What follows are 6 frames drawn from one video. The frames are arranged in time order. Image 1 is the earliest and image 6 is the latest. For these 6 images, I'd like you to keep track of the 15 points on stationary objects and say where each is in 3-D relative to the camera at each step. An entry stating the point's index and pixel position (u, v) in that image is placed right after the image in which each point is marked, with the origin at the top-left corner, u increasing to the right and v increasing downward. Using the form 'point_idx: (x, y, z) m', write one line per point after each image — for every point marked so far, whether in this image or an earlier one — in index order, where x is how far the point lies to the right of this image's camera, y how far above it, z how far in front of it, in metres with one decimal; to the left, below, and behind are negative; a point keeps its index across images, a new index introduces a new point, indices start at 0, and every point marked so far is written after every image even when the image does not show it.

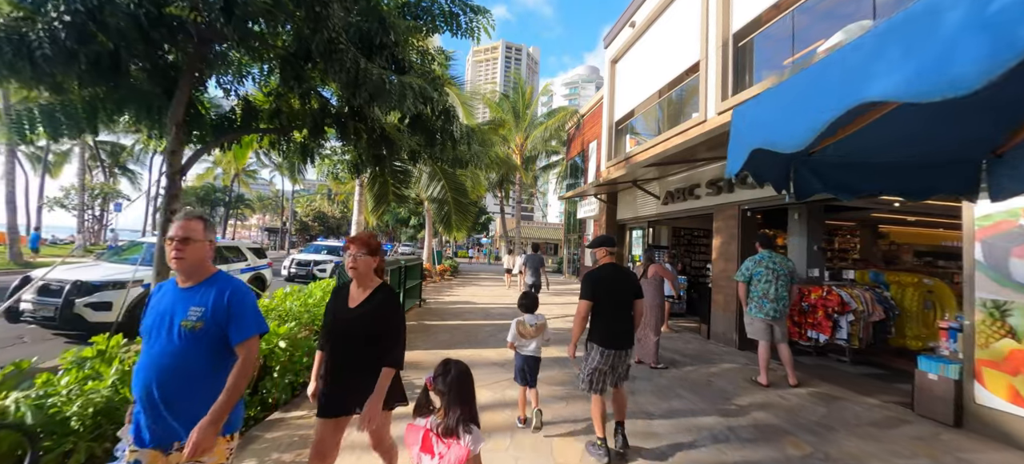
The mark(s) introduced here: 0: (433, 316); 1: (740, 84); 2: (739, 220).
0: (-1.7, -1.9, +9.2) m
1: (+4.0, +2.6, +7.3) m
2: (+3.8, +0.2, +6.9) m
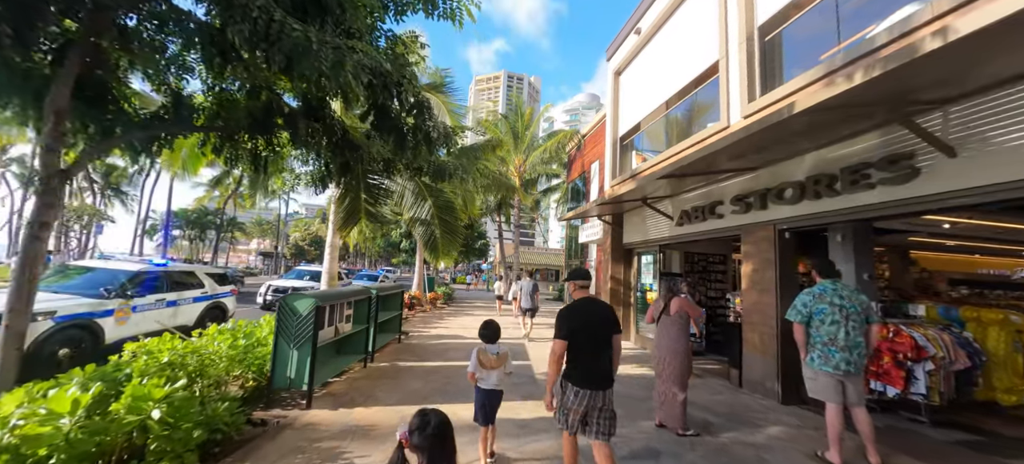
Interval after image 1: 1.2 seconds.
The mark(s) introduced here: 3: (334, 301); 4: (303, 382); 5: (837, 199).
0: (-1.9, -2.3, +7.8) m
1: (+3.8, +2.2, +6.2) m
2: (+3.6, -0.2, +5.7) m
3: (-2.3, -0.9, +5.4) m
4: (-2.4, -1.7, +4.8) m
5: (+3.8, +0.4, +4.9) m
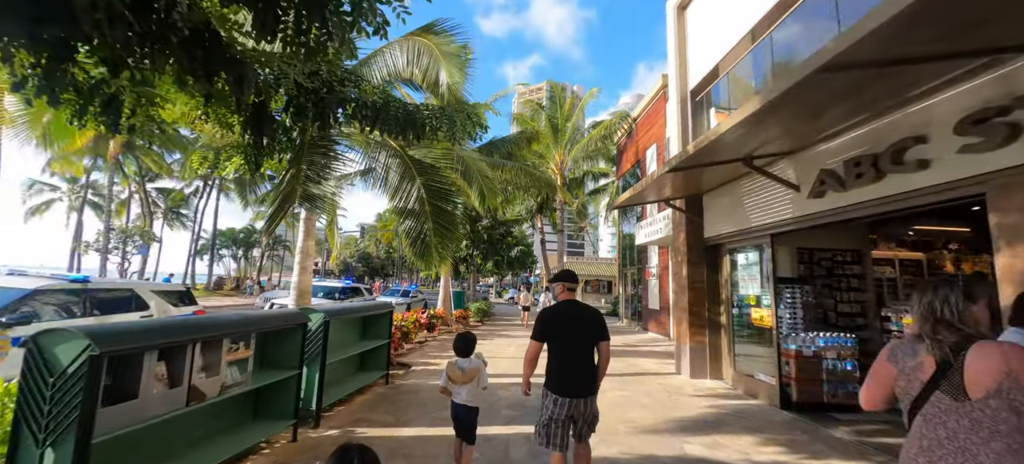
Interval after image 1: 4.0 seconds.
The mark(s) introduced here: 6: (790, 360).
0: (-1.5, -2.2, +5.2) m
1: (+3.8, +2.6, +3.0) m
2: (+3.6, +0.2, +2.5) m
3: (-2.3, -0.7, +2.8) m
4: (-2.4, -1.5, +2.2) m
5: (+3.7, +0.8, +1.7) m
6: (+3.9, -1.8, +5.7) m
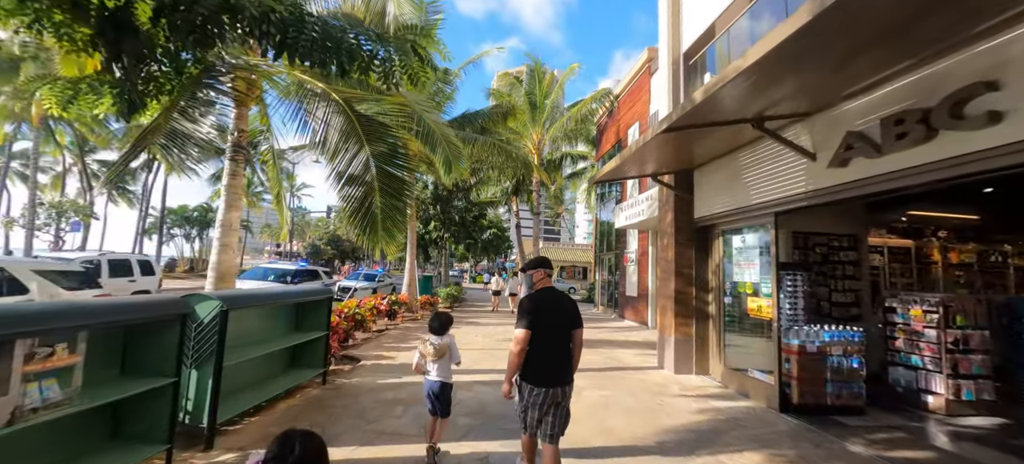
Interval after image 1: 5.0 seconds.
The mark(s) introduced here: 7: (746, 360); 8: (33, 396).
0: (-2.0, -1.9, +4.2) m
1: (+3.6, +2.8, +2.2) m
2: (+3.4, +0.4, +1.7) m
3: (-2.5, -0.5, +1.7) m
4: (-2.7, -1.3, +1.1) m
5: (+3.5, +0.9, +0.9) m
6: (+3.4, -1.5, +5.0) m
7: (+3.3, -1.8, +5.8) m
8: (-2.6, -0.9, +2.3) m
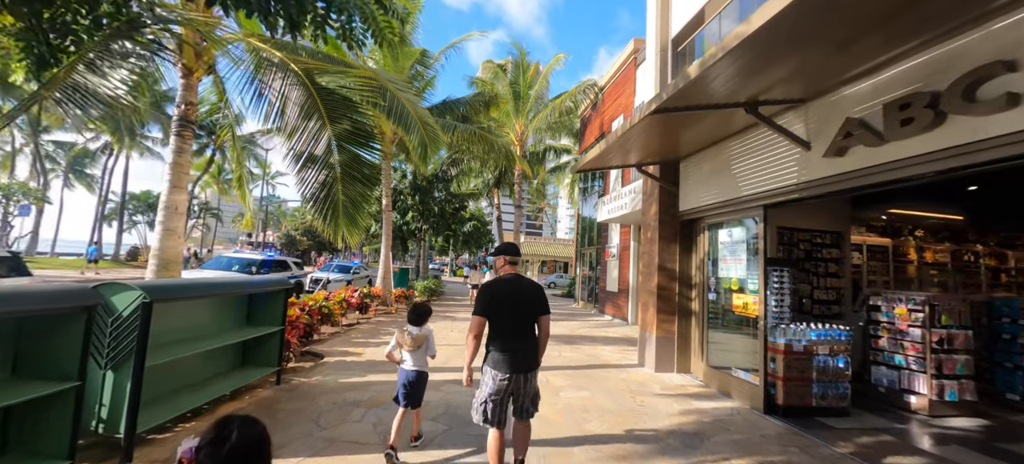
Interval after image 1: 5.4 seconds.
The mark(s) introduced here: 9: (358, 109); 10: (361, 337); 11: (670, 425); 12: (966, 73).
0: (-2.2, -1.7, +3.8) m
1: (+3.5, +2.8, +1.9) m
2: (+3.3, +0.4, +1.4) m
3: (-2.7, -0.3, +1.2) m
4: (-2.8, -1.2, +0.7) m
5: (+3.4, +0.9, +0.6) m
6: (+3.1, -1.4, +4.8) m
7: (+3.0, -1.7, +5.6) m
8: (-2.8, -0.7, +1.8) m
9: (-1.9, +1.5, +5.0) m
10: (-3.0, -2.1, +8.3) m
11: (+1.6, -2.0, +4.2) m
12: (+3.2, +1.1, +2.9) m
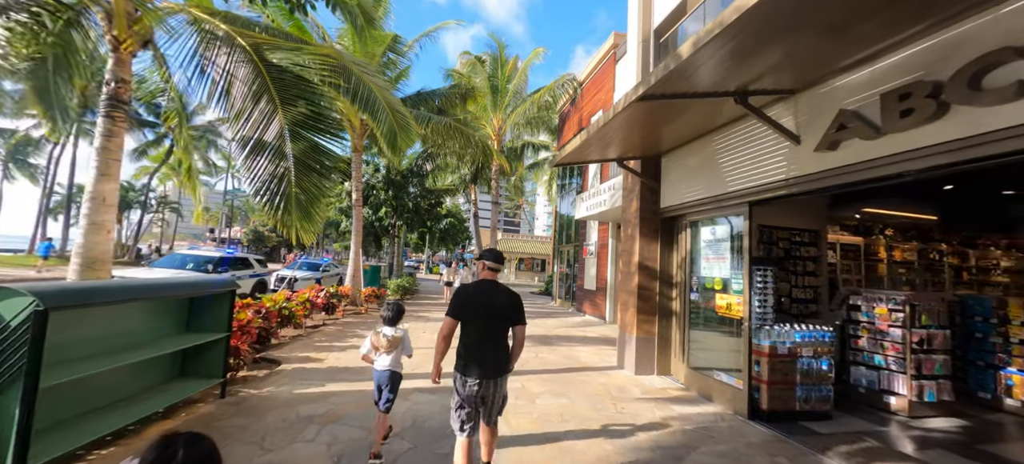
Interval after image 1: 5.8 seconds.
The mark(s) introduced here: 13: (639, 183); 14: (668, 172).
0: (-2.5, -1.7, +3.3) m
1: (+3.4, +2.8, +1.7) m
2: (+3.2, +0.4, +1.3) m
3: (-2.8, -0.3, +0.7) m
4: (-2.9, -1.2, +0.2) m
5: (+3.4, +0.9, +0.5) m
6: (+2.8, -1.4, +4.6) m
7: (+2.6, -1.7, +5.4) m
8: (-2.9, -0.7, +1.3) m
9: (-2.1, +1.5, +4.5) m
10: (-3.5, -2.0, +7.7) m
11: (+1.4, -2.0, +4.0) m
12: (+3.0, +1.1, +2.7) m
13: (+2.0, +0.8, +6.5) m
14: (+2.3, +0.9, +6.2) m
